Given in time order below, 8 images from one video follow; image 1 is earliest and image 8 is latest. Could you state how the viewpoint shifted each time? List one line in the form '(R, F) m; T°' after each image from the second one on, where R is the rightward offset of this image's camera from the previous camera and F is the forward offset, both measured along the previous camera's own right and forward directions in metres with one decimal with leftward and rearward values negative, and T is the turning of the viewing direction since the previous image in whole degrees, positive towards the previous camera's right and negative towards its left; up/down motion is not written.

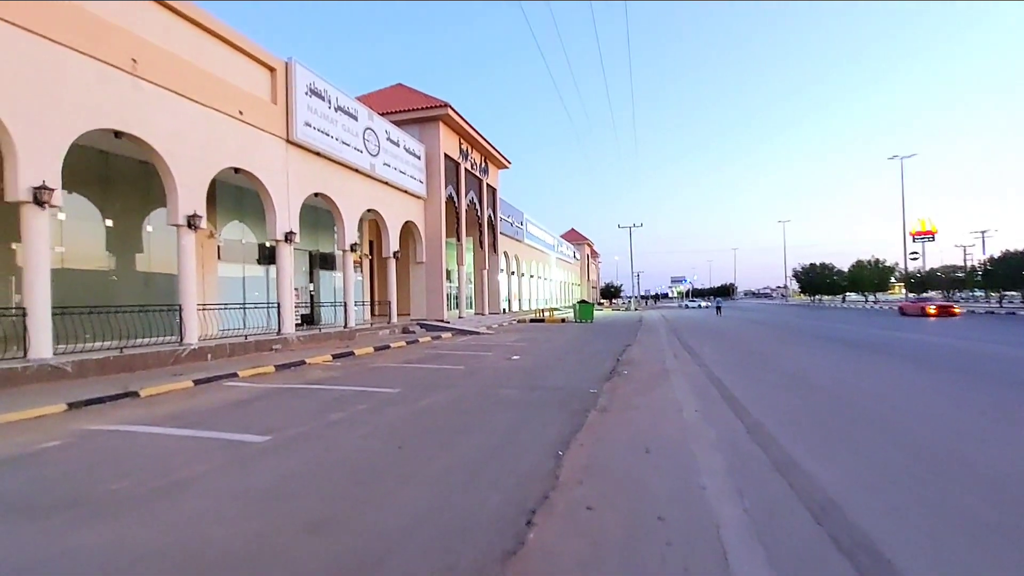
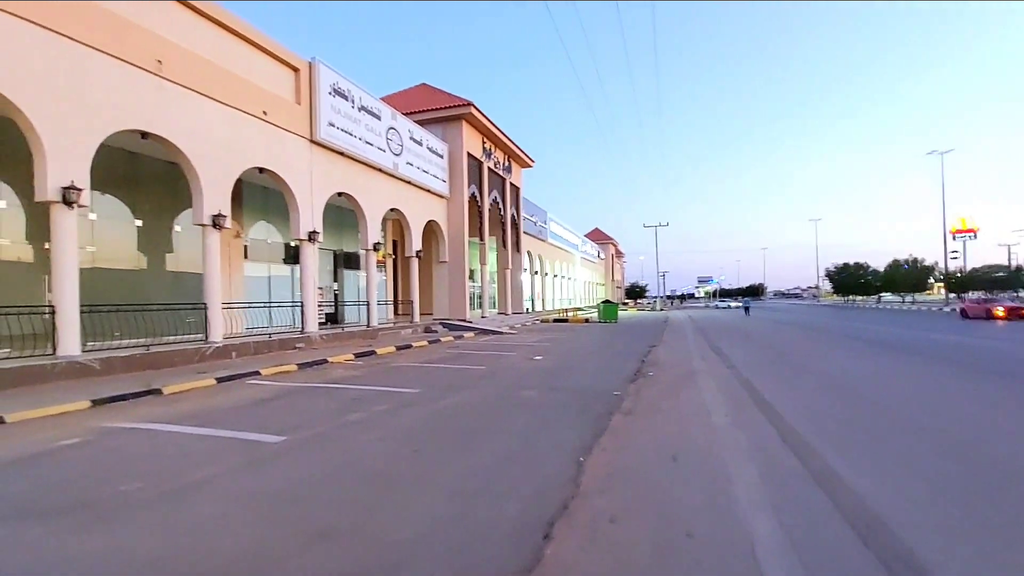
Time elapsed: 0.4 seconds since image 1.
(0.0, +0.2) m; -3°
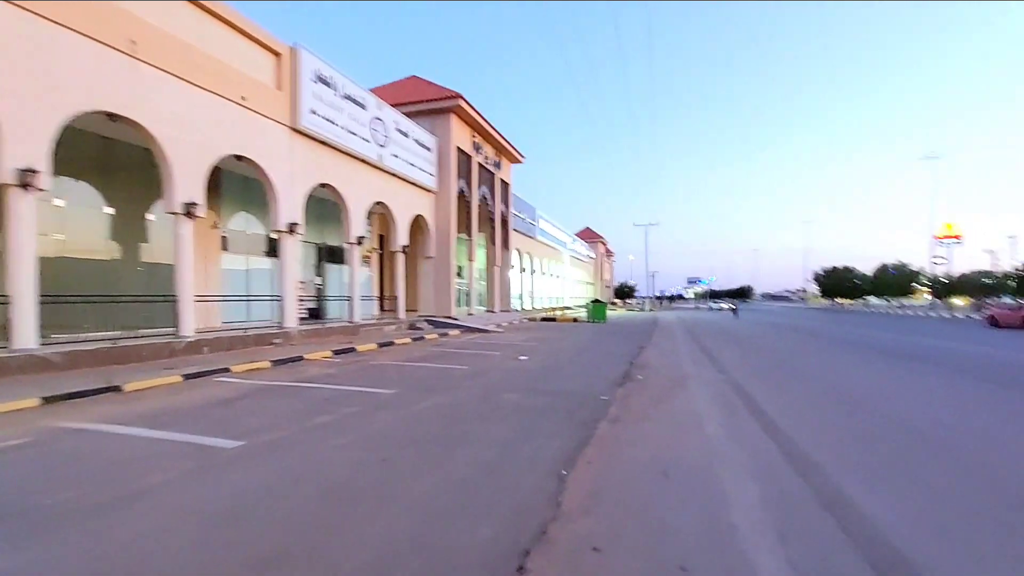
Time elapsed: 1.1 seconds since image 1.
(+0.1, +0.4) m; +1°
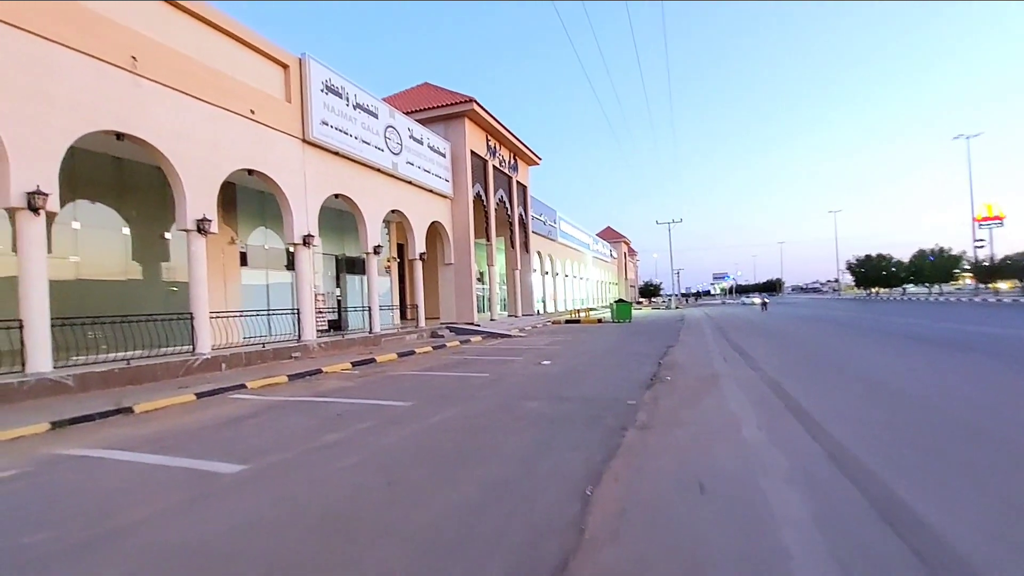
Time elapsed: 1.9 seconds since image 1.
(+0.1, +0.5) m; -3°
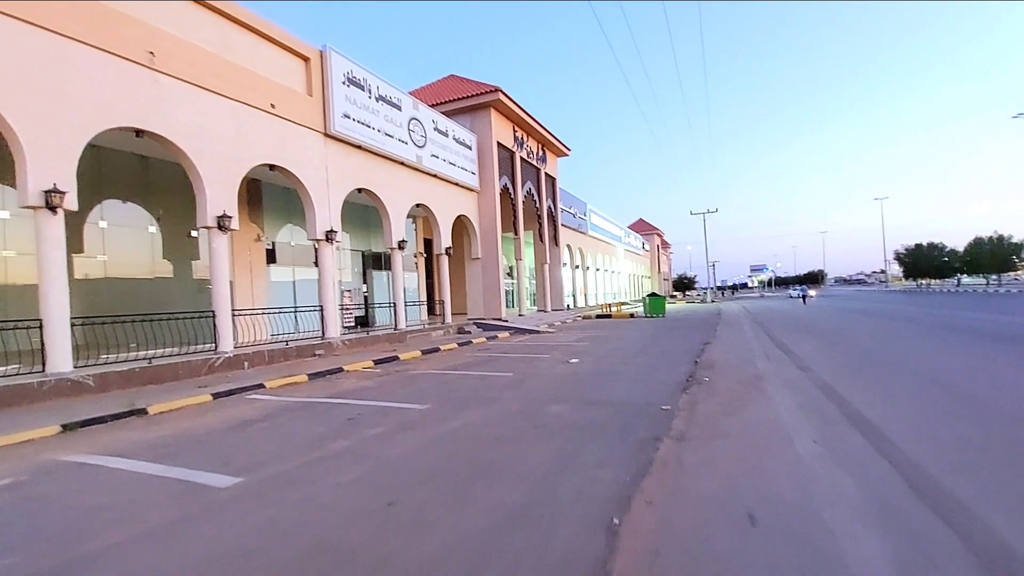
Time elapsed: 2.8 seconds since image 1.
(+0.1, +0.6) m; -3°
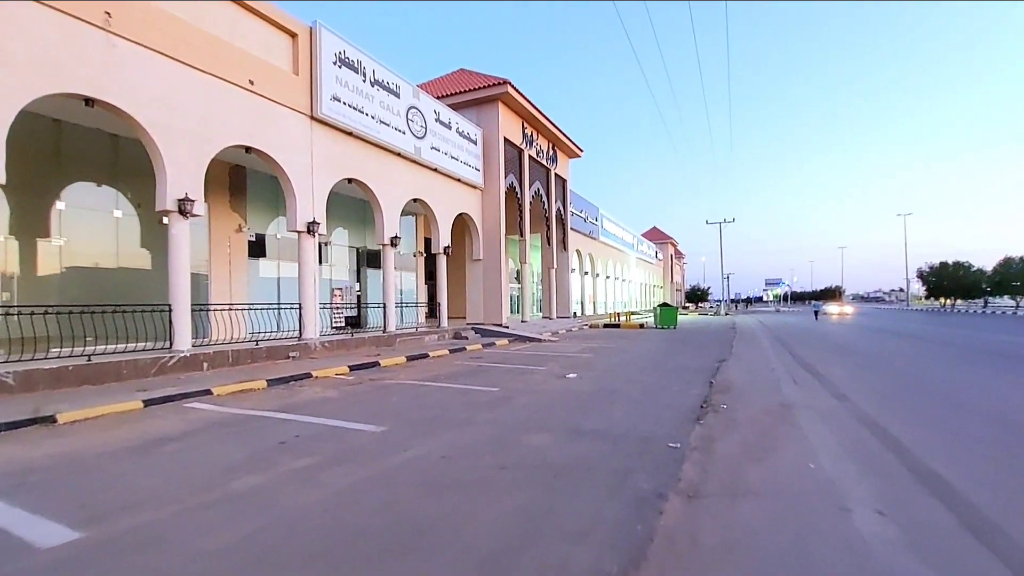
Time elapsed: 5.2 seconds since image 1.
(+0.4, +1.4) m; -1°
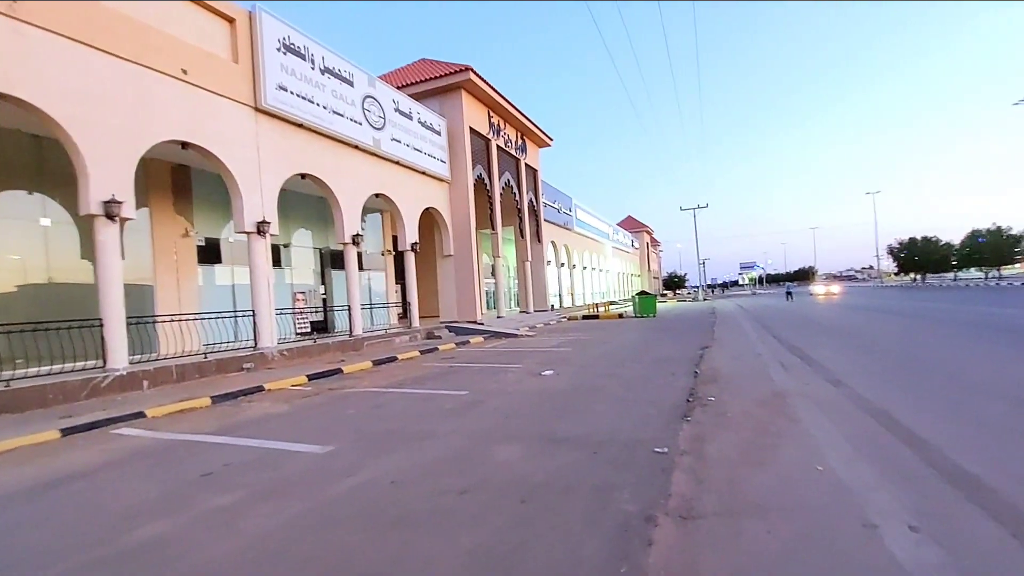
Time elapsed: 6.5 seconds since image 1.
(+0.2, +0.7) m; +2°
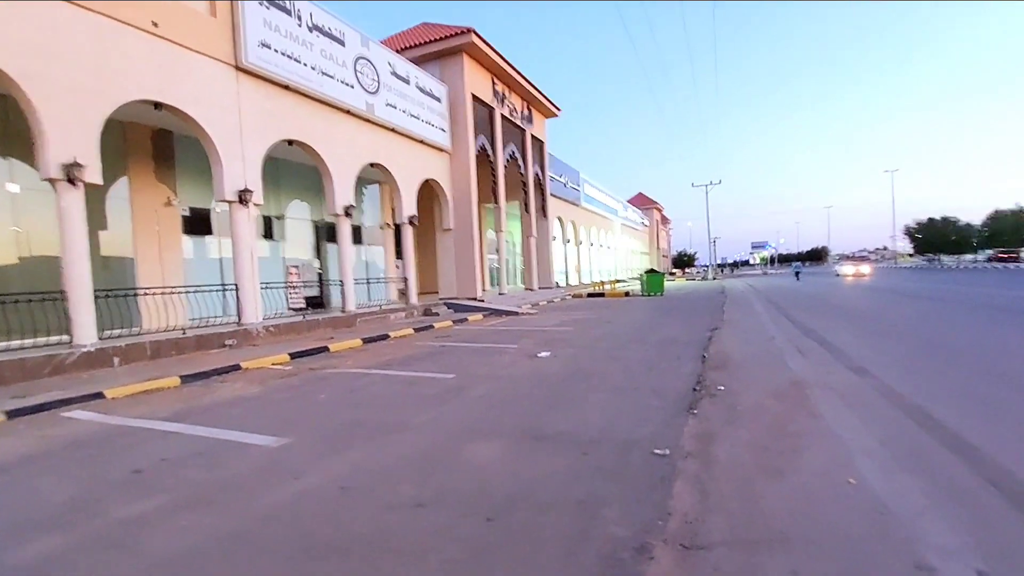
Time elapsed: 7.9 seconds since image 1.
(+0.2, +0.8) m; -1°
